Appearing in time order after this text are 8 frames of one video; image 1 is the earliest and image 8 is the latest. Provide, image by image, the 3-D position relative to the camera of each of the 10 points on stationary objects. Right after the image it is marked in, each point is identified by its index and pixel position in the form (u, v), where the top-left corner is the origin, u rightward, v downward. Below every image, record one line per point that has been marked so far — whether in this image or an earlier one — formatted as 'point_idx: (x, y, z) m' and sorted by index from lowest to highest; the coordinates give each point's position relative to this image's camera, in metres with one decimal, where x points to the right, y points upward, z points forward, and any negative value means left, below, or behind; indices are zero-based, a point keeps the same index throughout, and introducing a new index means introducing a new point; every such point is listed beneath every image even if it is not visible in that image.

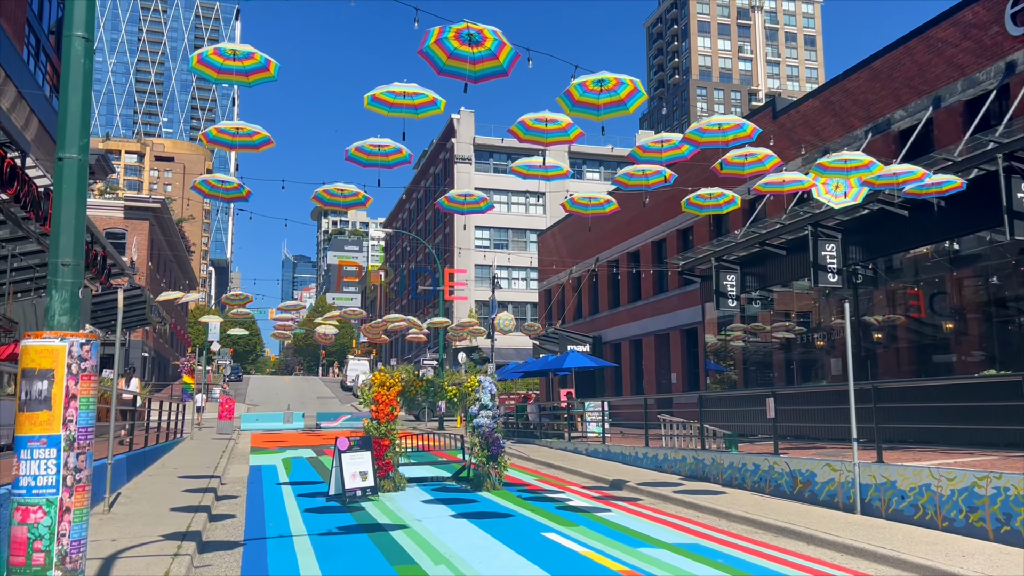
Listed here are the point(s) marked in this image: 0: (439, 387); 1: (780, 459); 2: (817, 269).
0: (-1.4, -1.9, +16.2) m
1: (+4.5, -2.9, +14.3) m
2: (+6.3, +0.4, +17.5) m
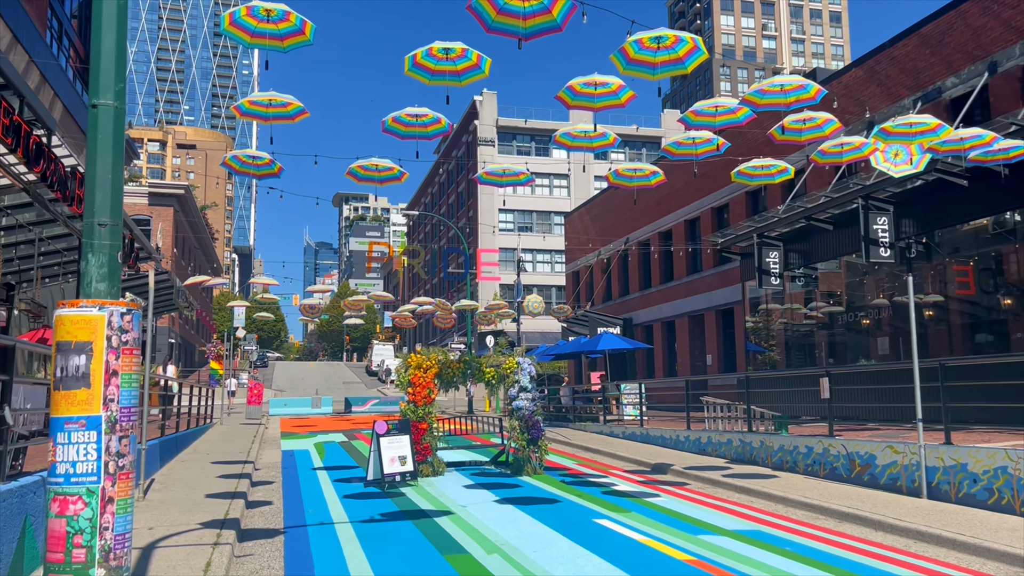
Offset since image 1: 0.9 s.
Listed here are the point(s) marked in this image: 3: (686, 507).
0: (-0.6, -1.5, +15.7) m
1: (+5.2, -2.5, +13.7) m
2: (+7.0, +0.9, +16.8) m
3: (+2.5, -3.1, +12.0) m
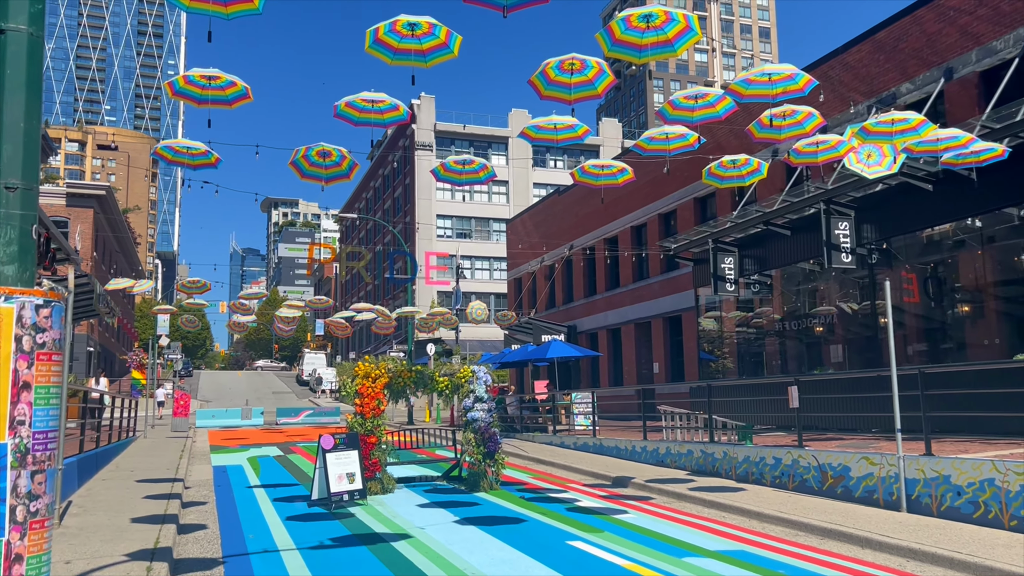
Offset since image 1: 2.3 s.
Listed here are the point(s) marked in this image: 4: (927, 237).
0: (-1.4, -1.5, +14.8) m
1: (+4.5, -2.5, +13.2) m
2: (+6.1, +0.8, +16.5) m
3: (+1.9, -3.1, +11.3) m
4: (+8.0, +1.0, +16.5) m
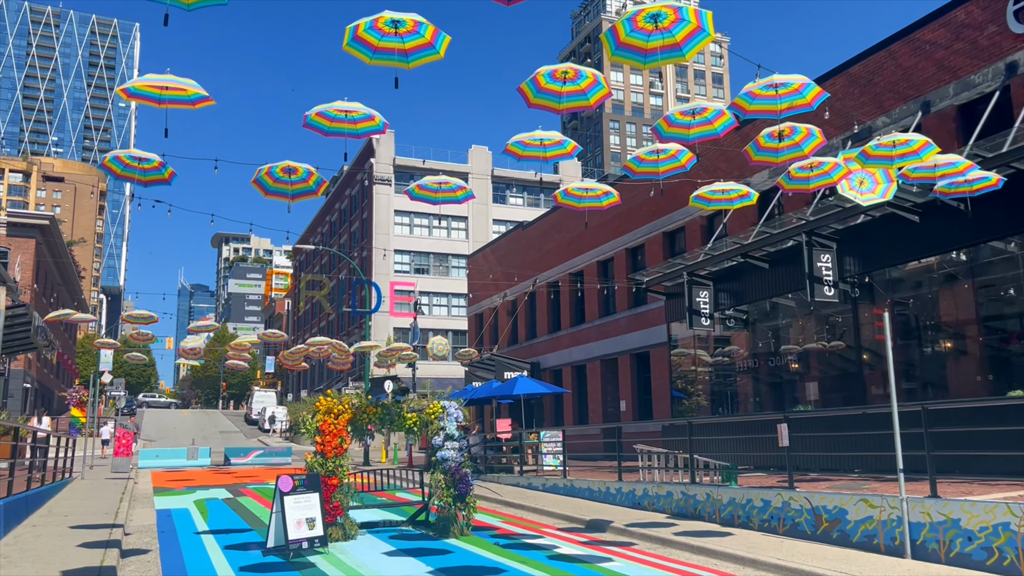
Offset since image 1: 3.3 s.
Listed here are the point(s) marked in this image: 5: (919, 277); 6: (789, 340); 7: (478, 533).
0: (-1.8, -2.0, +13.8) m
1: (+4.2, -3.0, +12.5) m
2: (+5.6, +0.1, +16.0) m
3: (+1.7, -3.5, +10.4) m
4: (+7.5, +0.3, +16.2) m
5: (+7.6, +0.2, +16.1) m
6: (+6.3, -1.2, +19.6) m
7: (-0.5, -3.9, +13.8) m
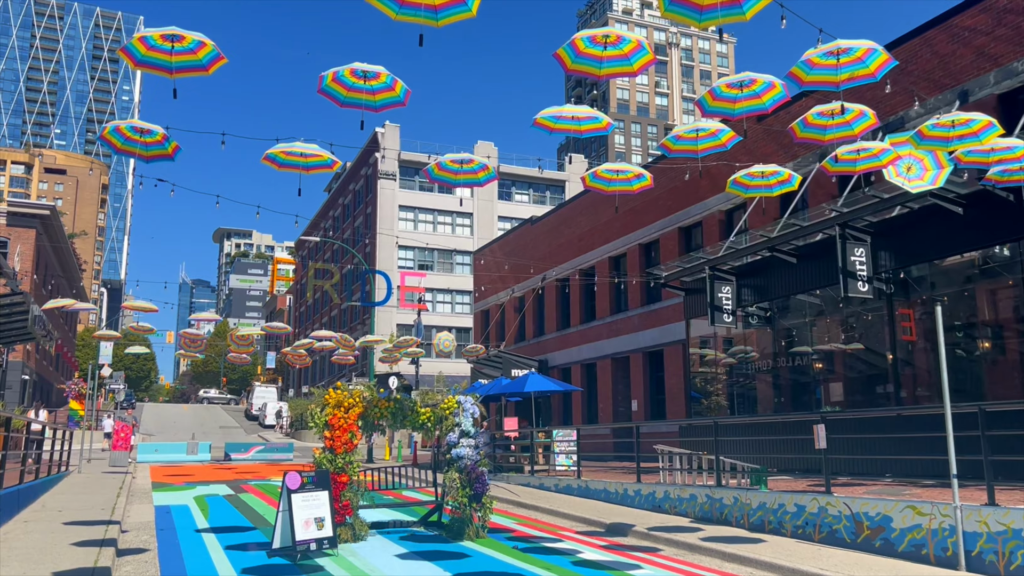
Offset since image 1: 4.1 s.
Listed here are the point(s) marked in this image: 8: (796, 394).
0: (-1.6, -1.8, +13.1) m
1: (+4.4, -2.9, +11.8) m
2: (+5.9, +0.2, +15.2) m
3: (+1.9, -3.3, +9.7) m
4: (+7.8, +0.4, +15.4) m
5: (+7.9, +0.3, +15.3) m
6: (+6.6, -1.1, +18.9) m
7: (-0.3, -3.8, +13.1) m
8: (+6.5, -2.4, +19.5) m
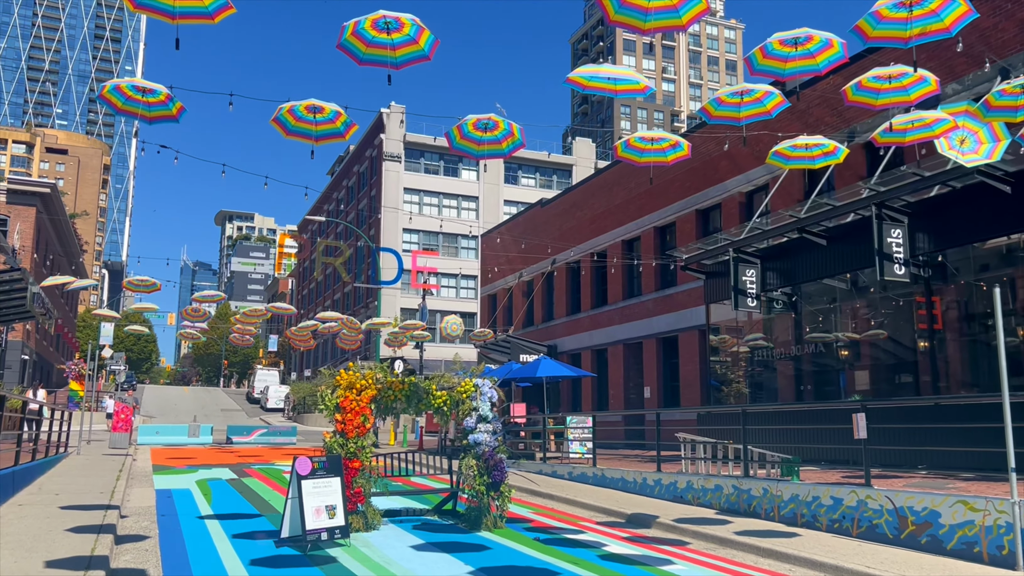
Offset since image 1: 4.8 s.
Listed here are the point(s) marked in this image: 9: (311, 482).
0: (-1.3, -1.5, +12.4) m
1: (+4.7, -2.7, +11.1) m
2: (+6.3, +0.5, +14.5) m
3: (+2.2, -3.1, +9.1) m
4: (+8.2, +0.7, +14.7) m
5: (+8.3, +0.5, +14.6) m
6: (+6.9, -0.8, +18.2) m
7: (0.0, -3.4, +12.4) m
8: (+6.8, -2.1, +18.9) m
9: (-2.4, -2.3, +10.2) m
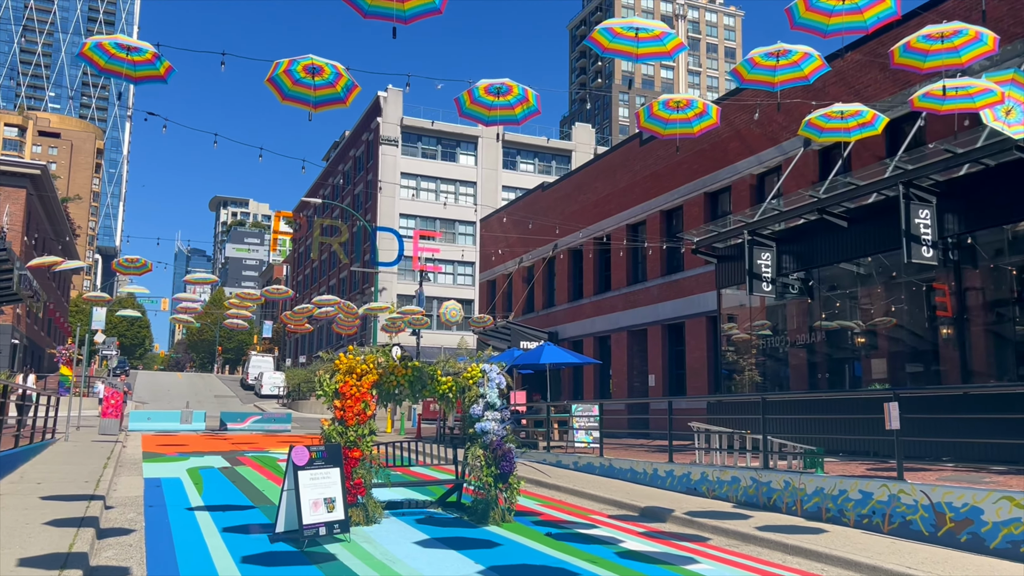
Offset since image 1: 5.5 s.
0: (-1.1, -1.2, +11.7) m
1: (+4.9, -2.4, +10.5) m
2: (+6.4, +0.8, +13.8) m
3: (+2.4, -2.9, +8.4) m
4: (+8.3, +0.9, +14.0) m
5: (+8.4, +0.8, +13.9) m
6: (+7.0, -0.5, +17.5) m
7: (+0.1, -3.2, +11.7) m
8: (+6.8, -1.7, +18.2) m
9: (-2.3, -2.1, +9.5) m
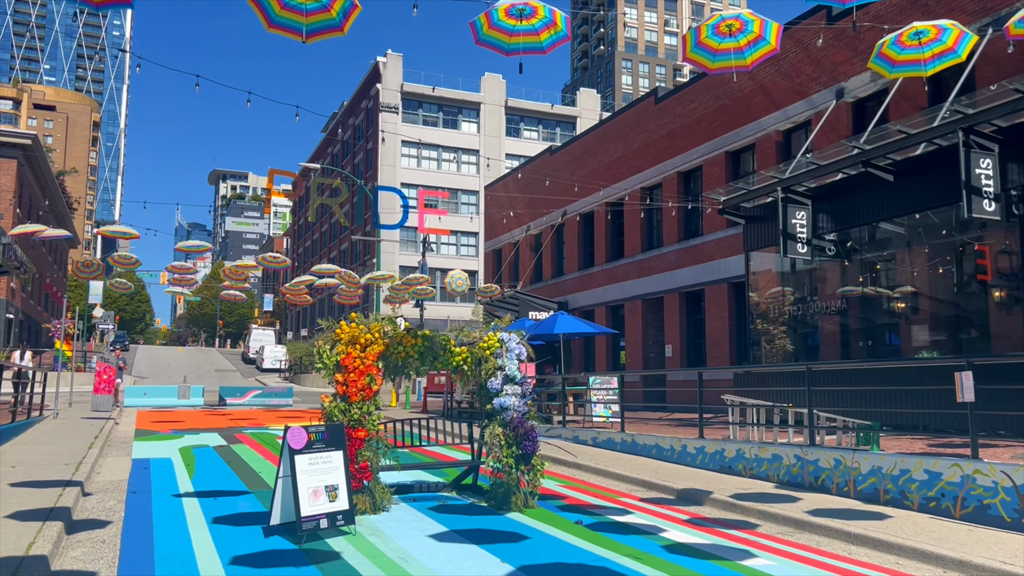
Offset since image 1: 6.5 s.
0: (-0.9, -0.7, +10.4) m
1: (+5.1, -1.9, +9.2) m
2: (+6.7, +1.4, +12.5) m
3: (+2.6, -2.5, +7.2) m
4: (+8.6, +1.5, +12.7) m
5: (+8.7, +1.4, +12.6) m
6: (+7.3, +0.3, +16.2) m
7: (+0.4, -2.7, +10.6) m
8: (+7.1, -1.0, +17.0) m
9: (-2.0, -1.6, +8.3) m
